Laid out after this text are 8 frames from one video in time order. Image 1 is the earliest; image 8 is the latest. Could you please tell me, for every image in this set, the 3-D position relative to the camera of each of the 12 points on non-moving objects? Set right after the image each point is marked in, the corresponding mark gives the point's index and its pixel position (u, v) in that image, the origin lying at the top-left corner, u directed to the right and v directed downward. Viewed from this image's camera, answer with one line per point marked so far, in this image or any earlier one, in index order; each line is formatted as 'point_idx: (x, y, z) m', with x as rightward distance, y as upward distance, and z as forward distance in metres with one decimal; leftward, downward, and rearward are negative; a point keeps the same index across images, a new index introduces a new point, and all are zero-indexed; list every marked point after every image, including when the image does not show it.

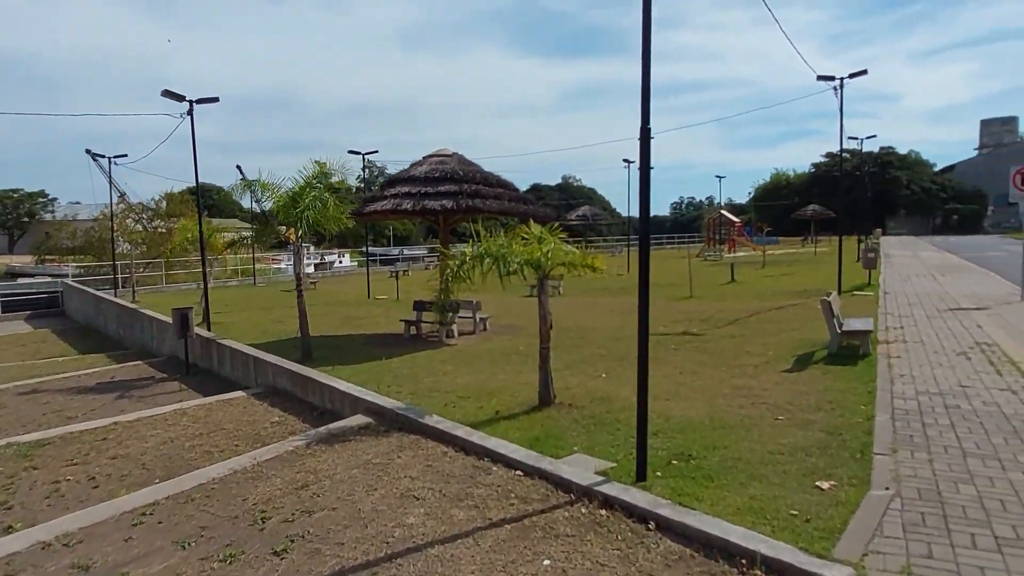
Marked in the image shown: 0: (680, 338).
0: (+3.4, -1.0, +13.7) m
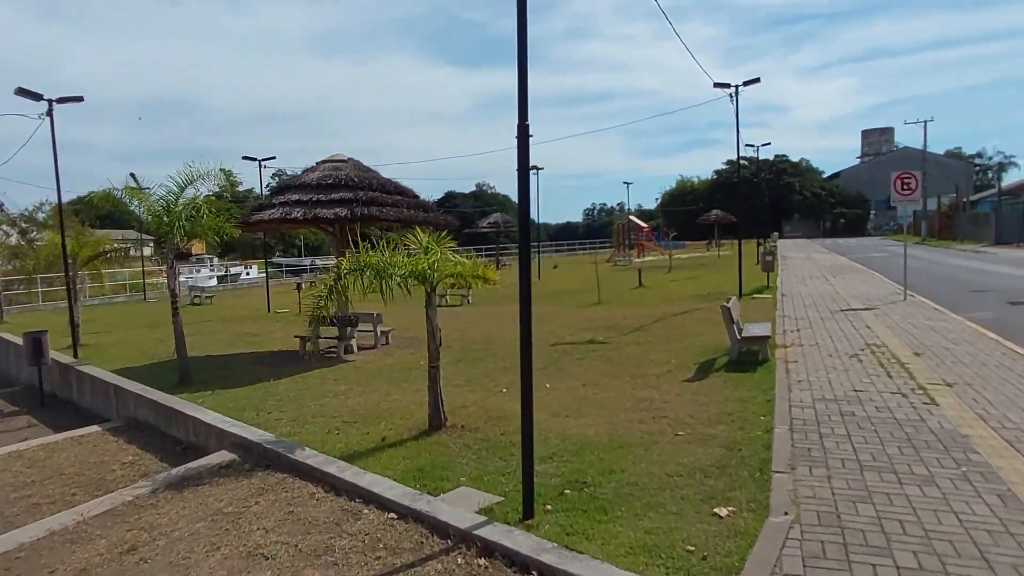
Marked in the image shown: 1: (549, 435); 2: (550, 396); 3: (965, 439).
0: (+1.4, -1.2, +13.4) m
1: (+0.4, -1.5, +7.0) m
2: (+0.5, -1.5, +9.2) m
3: (+3.8, -1.3, +5.7) m
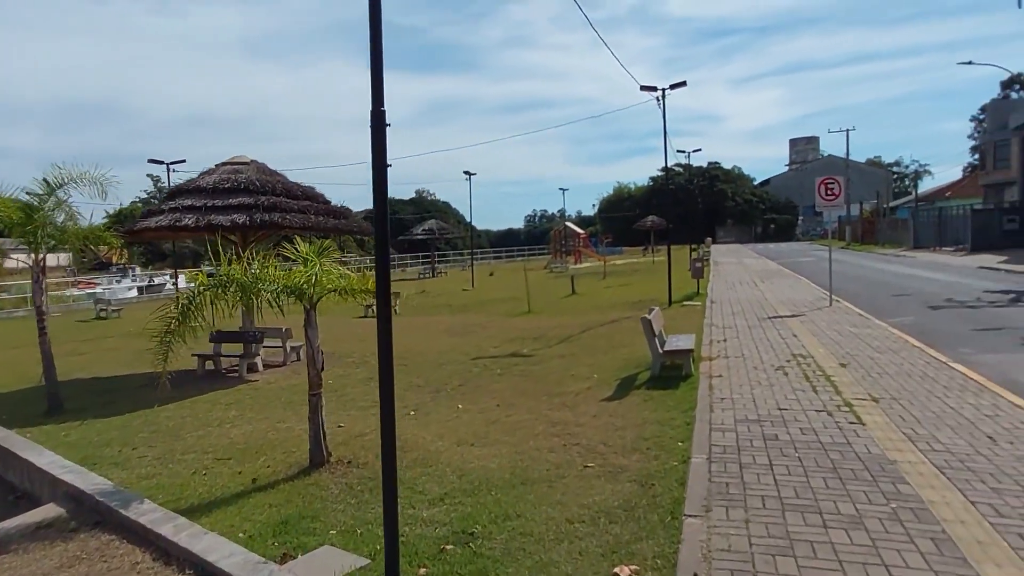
0: (-0.1, -1.4, +12.7) m
1: (-0.6, -1.7, +6.2) m
2: (-0.7, -1.7, +8.4) m
3: (+2.9, -1.4, +5.2) m
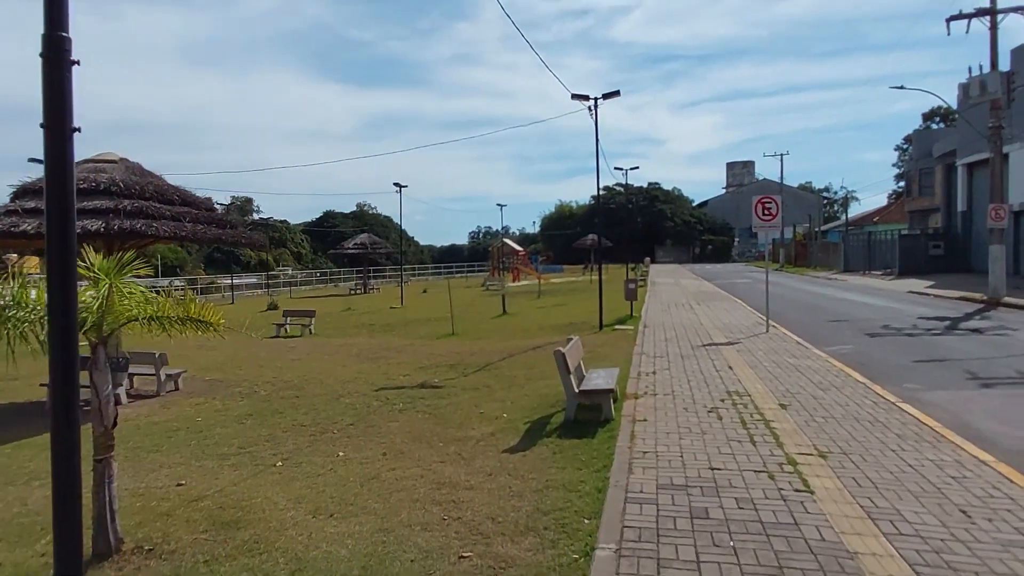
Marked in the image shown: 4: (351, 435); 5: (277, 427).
0: (-1.6, -1.7, +11.1) m
1: (-1.6, -1.9, +4.7) m
2: (-1.8, -1.9, +6.9) m
3: (+2.0, -1.6, +3.9) m
4: (-2.1, -1.9, +8.7) m
5: (-3.3, -1.9, +9.4) m
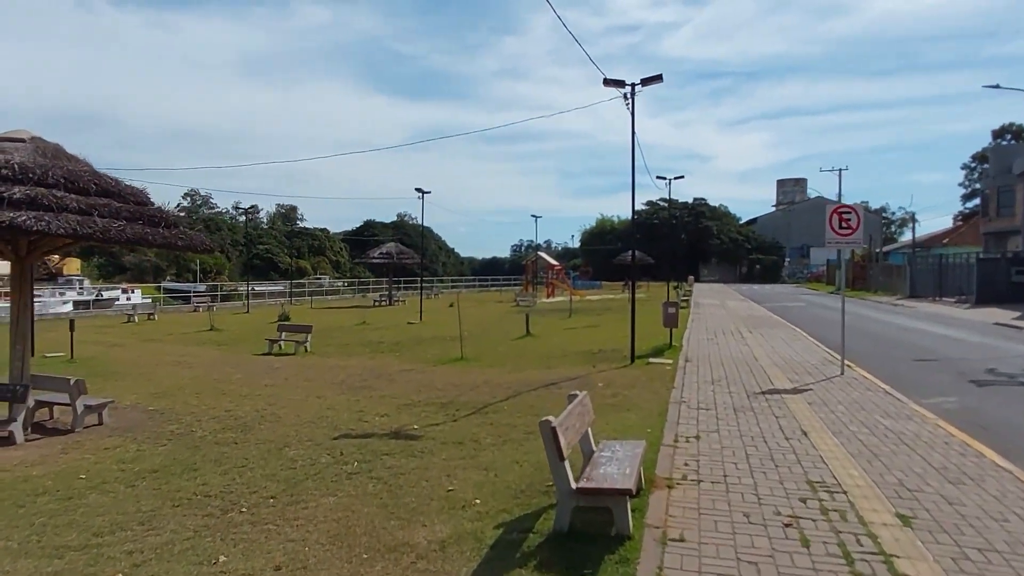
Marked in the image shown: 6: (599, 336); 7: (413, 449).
0: (-1.7, -2.0, +8.5) m
1: (-2.1, -2.0, +2.1) m
2: (-2.2, -2.1, +4.3) m
3: (+1.5, -1.8, +1.1) m
4: (-2.3, -2.1, +6.2) m
5: (-3.4, -2.1, +6.9) m
6: (+2.6, -1.4, +19.9) m
7: (-1.2, -2.0, +8.4) m
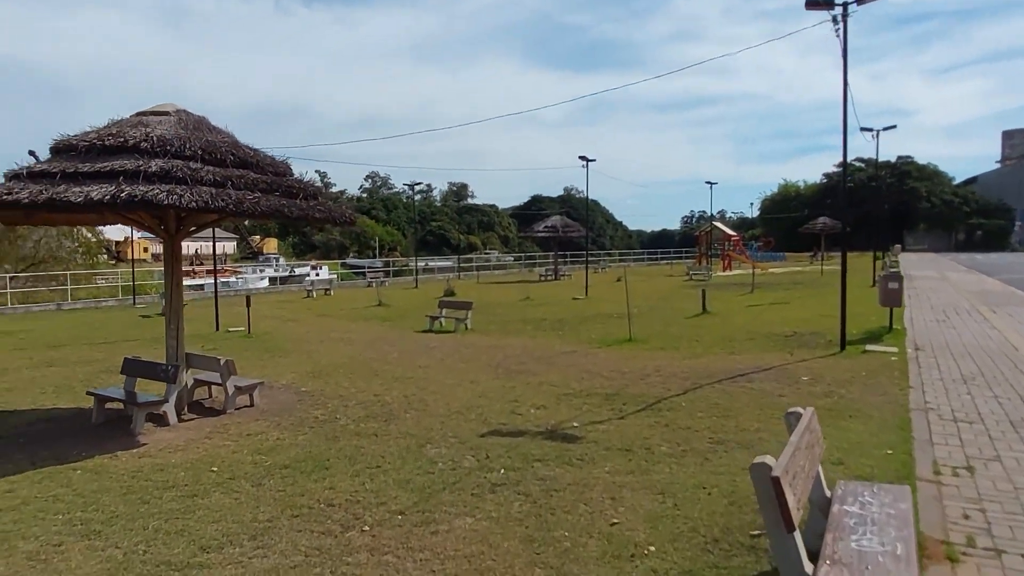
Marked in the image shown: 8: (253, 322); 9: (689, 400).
0: (+0.2, -1.7, +7.2) m
1: (-1.8, -2.0, +1.0) m
2: (-1.3, -2.0, +3.2) m
3: (+1.5, -1.8, -0.8) m
4: (-1.0, -1.9, +5.0) m
5: (-1.9, -1.9, +6.0) m
6: (+7.1, -0.7, +17.1) m
7: (+0.6, -1.7, +6.9) m
8: (-7.2, -0.9, +18.8) m
9: (+2.3, -1.4, +8.8) m
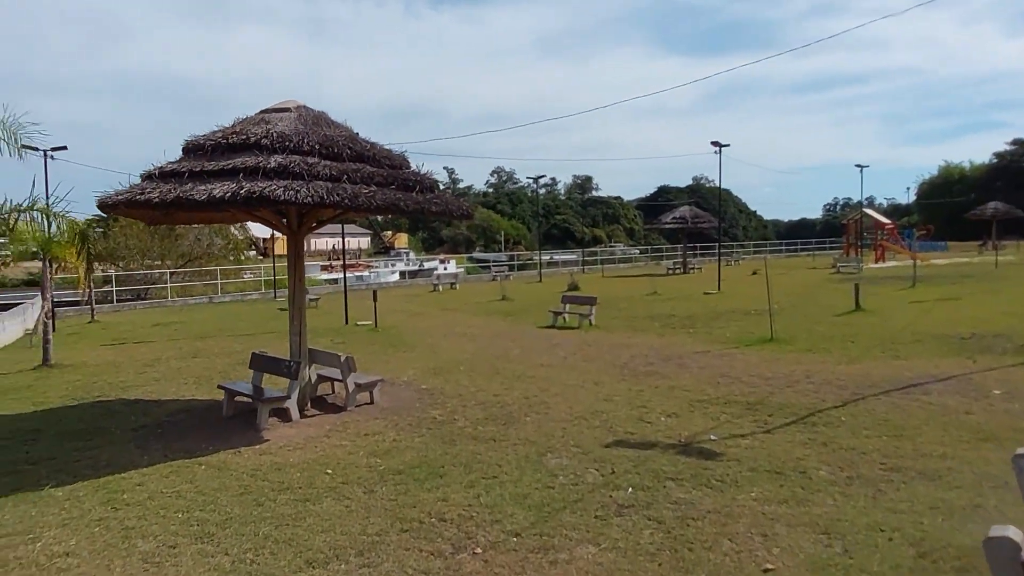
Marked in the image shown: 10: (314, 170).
0: (+1.4, -1.7, +6.4) m
1: (-1.6, -2.0, +0.7) m
2: (-0.8, -2.0, +2.8) m
3: (+1.2, -1.8, -1.6) m
4: (-0.1, -1.9, +4.5) m
5: (-0.9, -1.9, +5.6) m
6: (+10.0, -0.6, +14.9) m
7: (+1.8, -1.7, +6.0) m
8: (-3.7, -0.8, +19.2) m
9: (+3.8, -1.4, +7.6) m
10: (-2.2, +1.4, +7.7) m
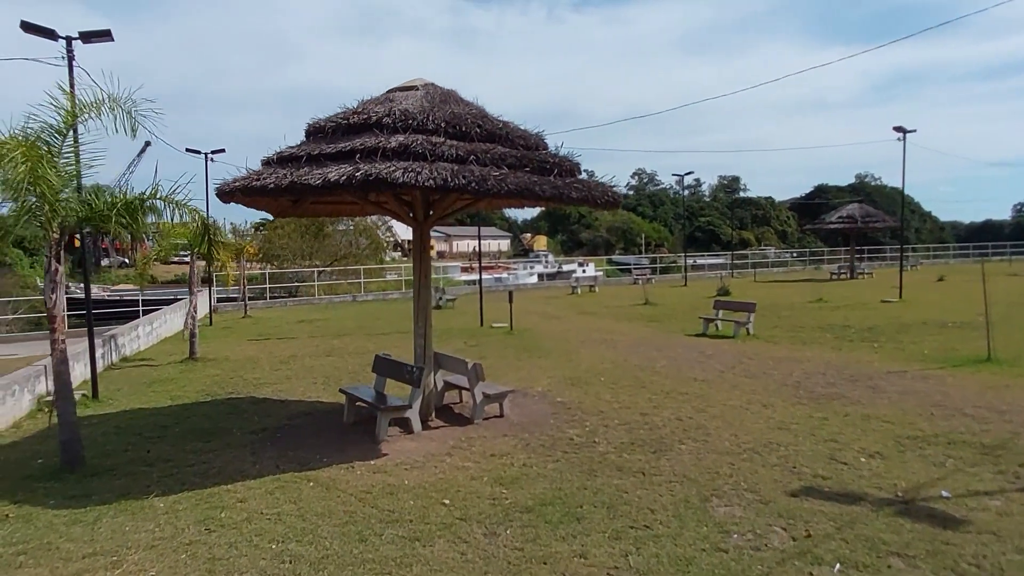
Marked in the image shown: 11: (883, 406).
0: (+2.5, -1.7, +4.7) m
1: (-1.6, -1.9, -0.2) m
2: (-0.4, -1.9, +1.6) m
3: (+0.7, -1.8, -3.1) m
4: (+0.7, -1.9, +3.2) m
5: (+0.2, -1.8, +4.4) m
6: (+12.7, -0.8, +11.3) m
7: (+2.8, -1.7, +4.3) m
8: (+0.1, -0.8, +18.3) m
9: (+5.1, -1.4, +5.4) m
10: (-0.7, +1.4, +6.8) m
11: (+4.5, -1.4, +8.2) m
